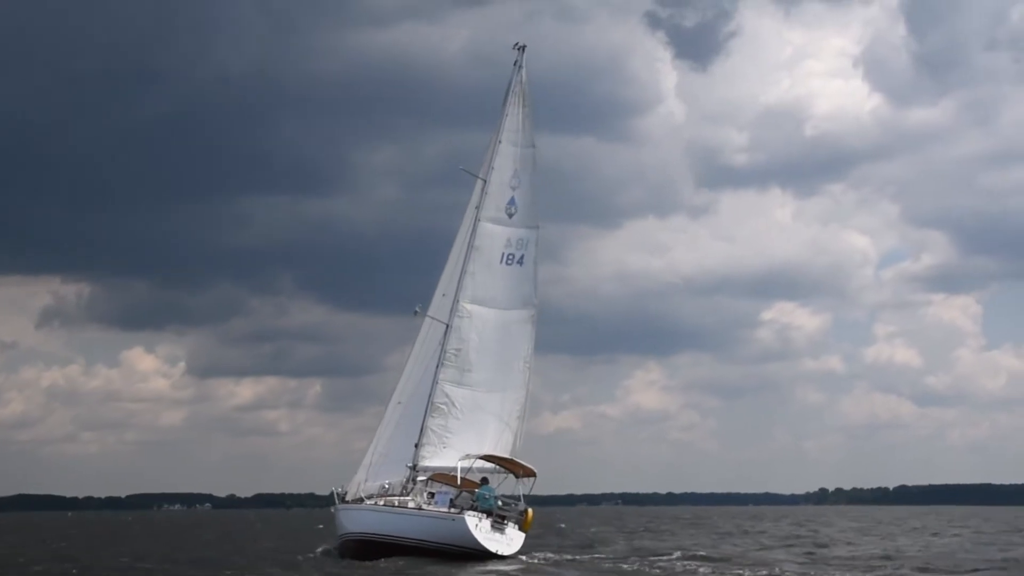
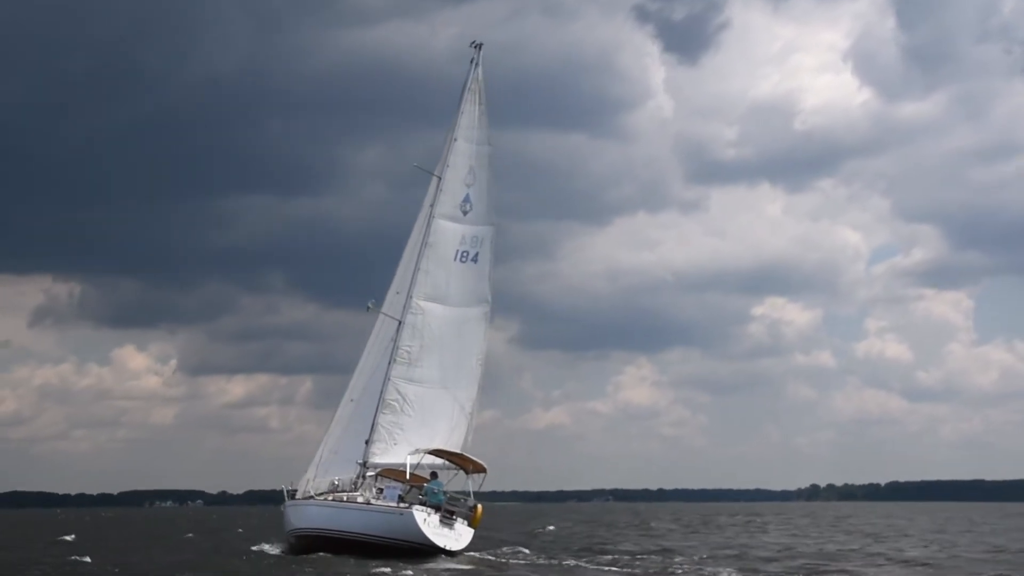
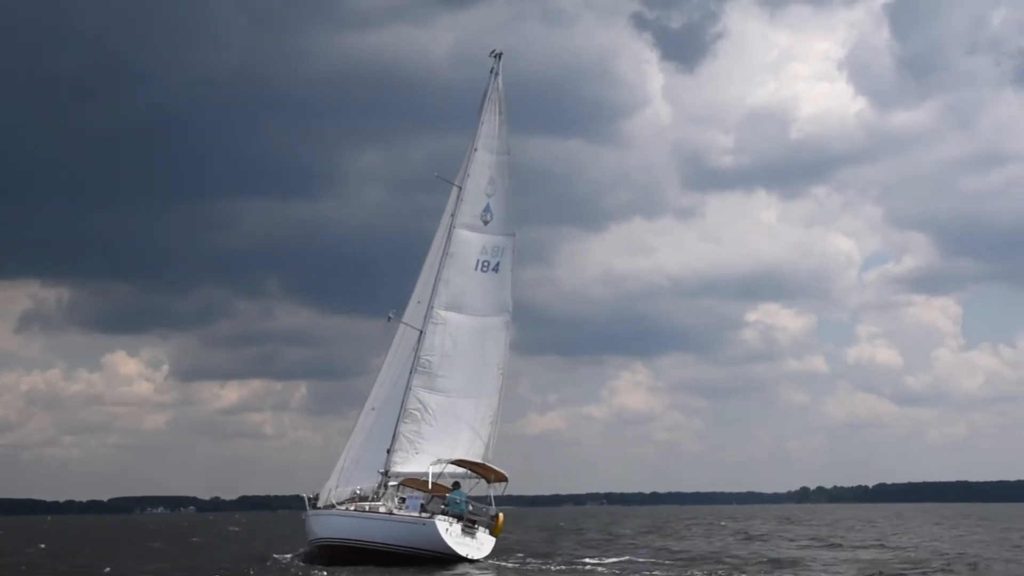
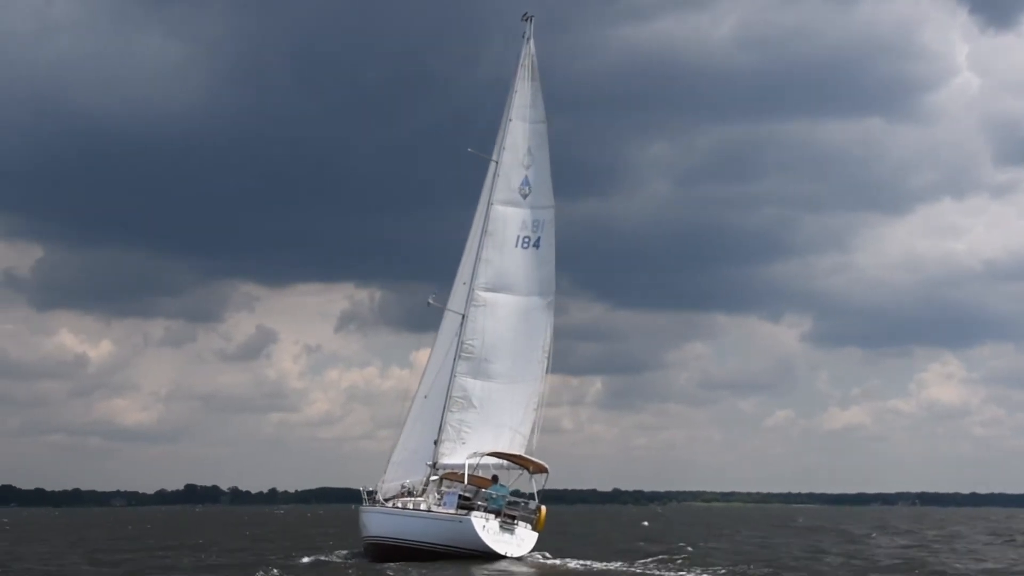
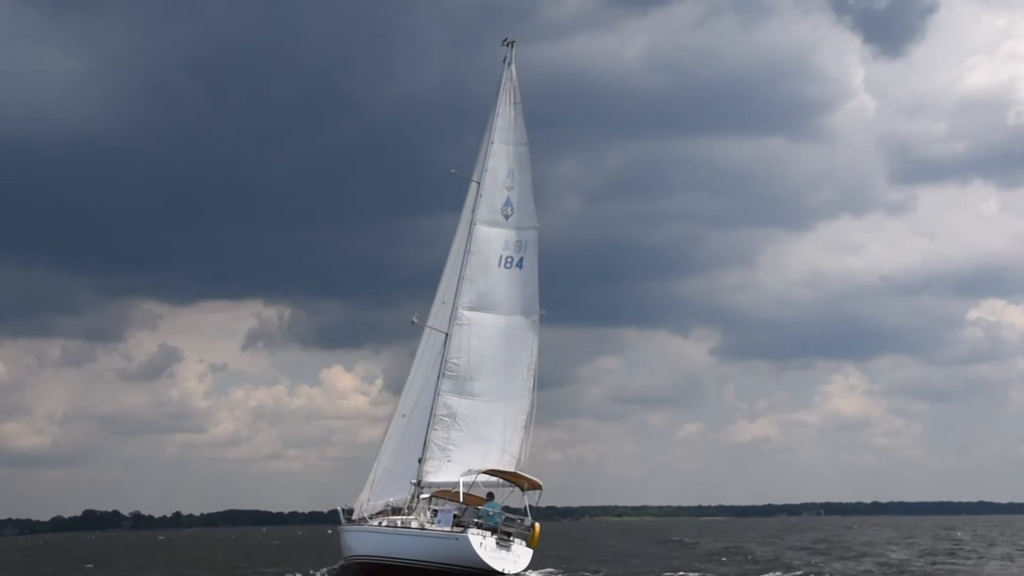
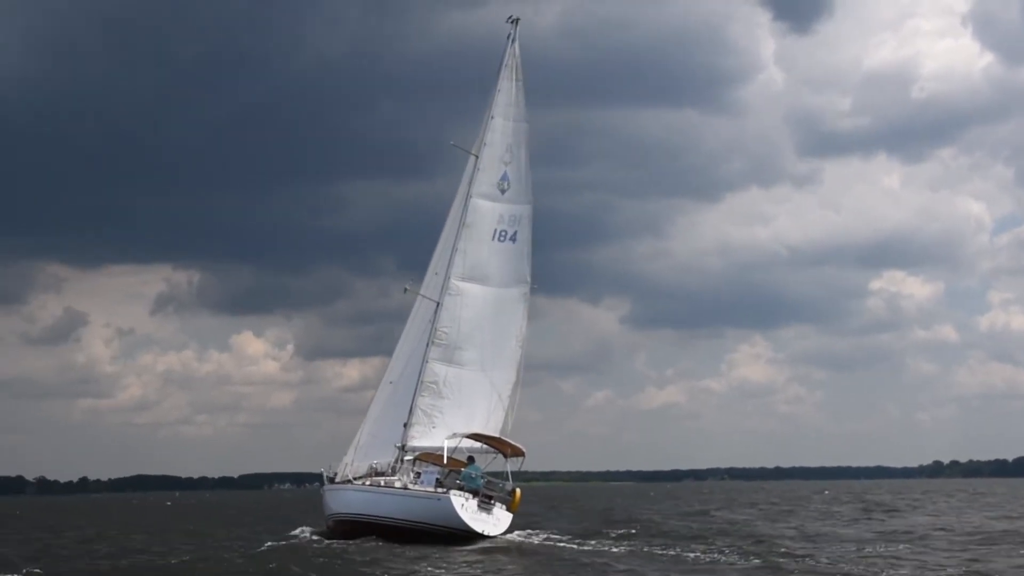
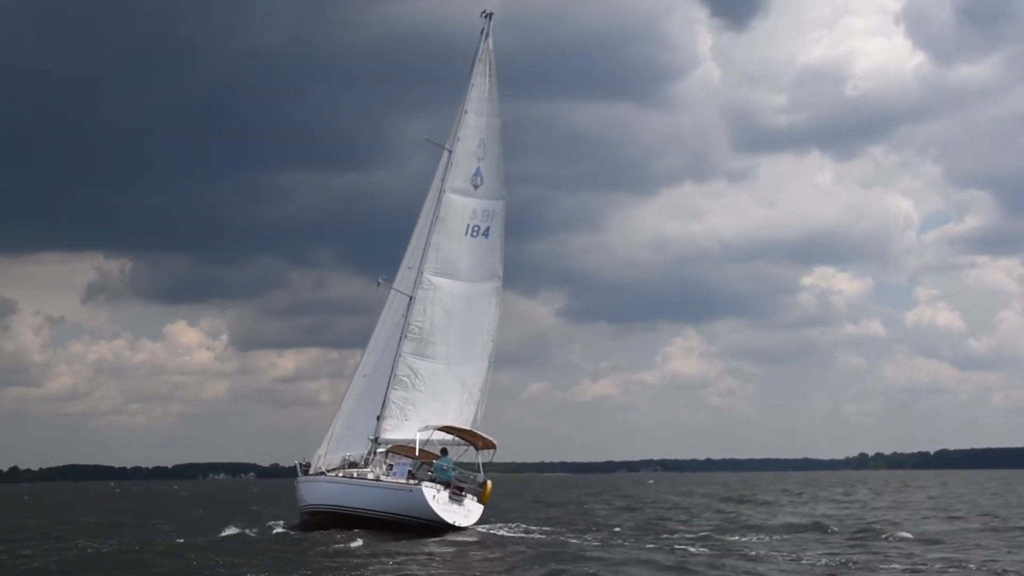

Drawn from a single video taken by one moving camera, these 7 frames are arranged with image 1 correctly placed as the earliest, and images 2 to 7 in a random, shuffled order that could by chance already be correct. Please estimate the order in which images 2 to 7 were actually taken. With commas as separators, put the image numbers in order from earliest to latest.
3, 2, 7, 6, 5, 4
